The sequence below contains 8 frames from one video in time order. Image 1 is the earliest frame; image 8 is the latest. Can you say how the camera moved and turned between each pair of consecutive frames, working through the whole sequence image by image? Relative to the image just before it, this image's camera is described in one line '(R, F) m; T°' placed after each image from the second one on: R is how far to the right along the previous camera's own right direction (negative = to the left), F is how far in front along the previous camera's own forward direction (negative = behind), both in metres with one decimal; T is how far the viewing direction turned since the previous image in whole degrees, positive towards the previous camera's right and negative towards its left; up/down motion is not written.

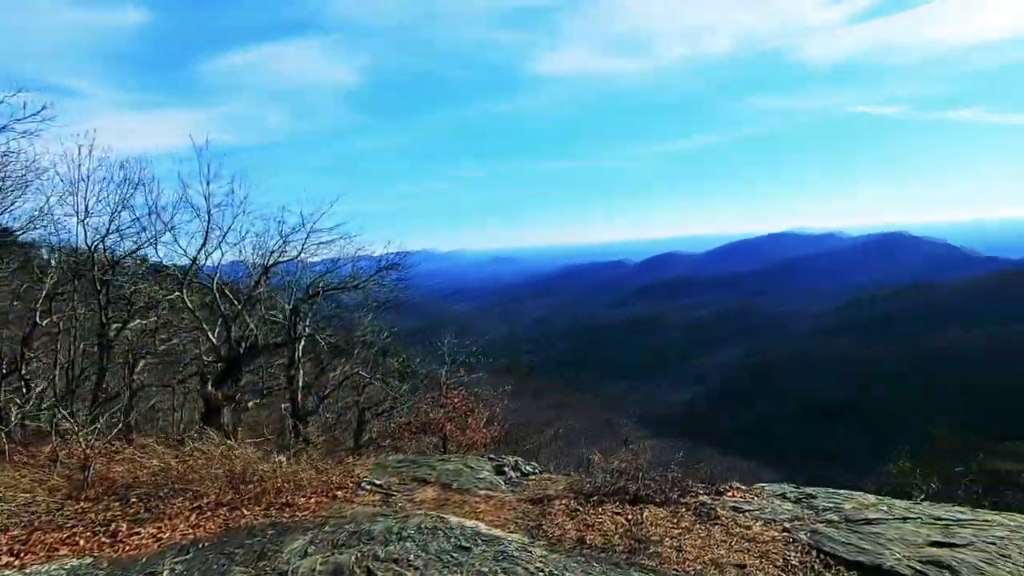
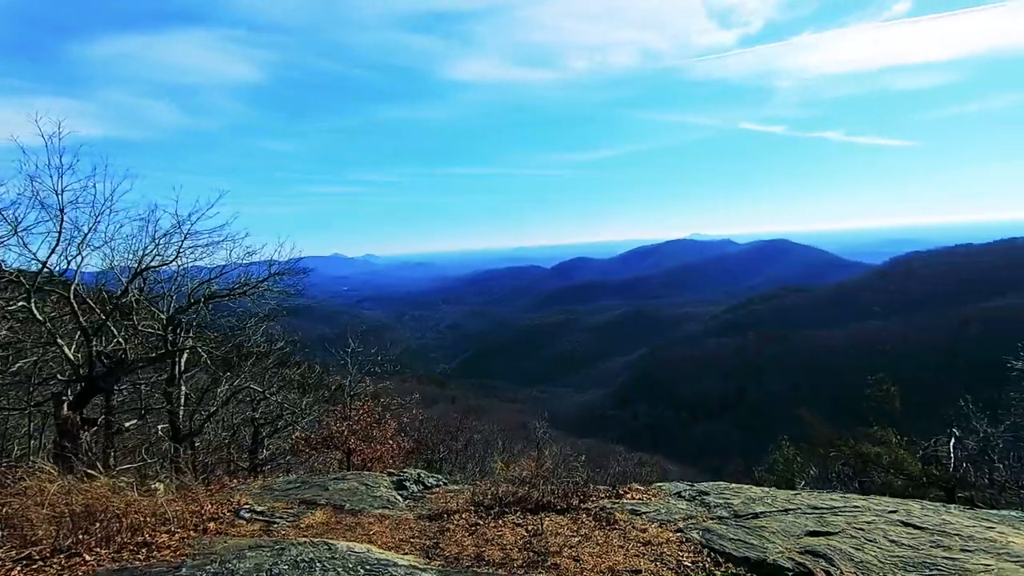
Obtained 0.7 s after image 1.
(+0.2, +0.2) m; +9°
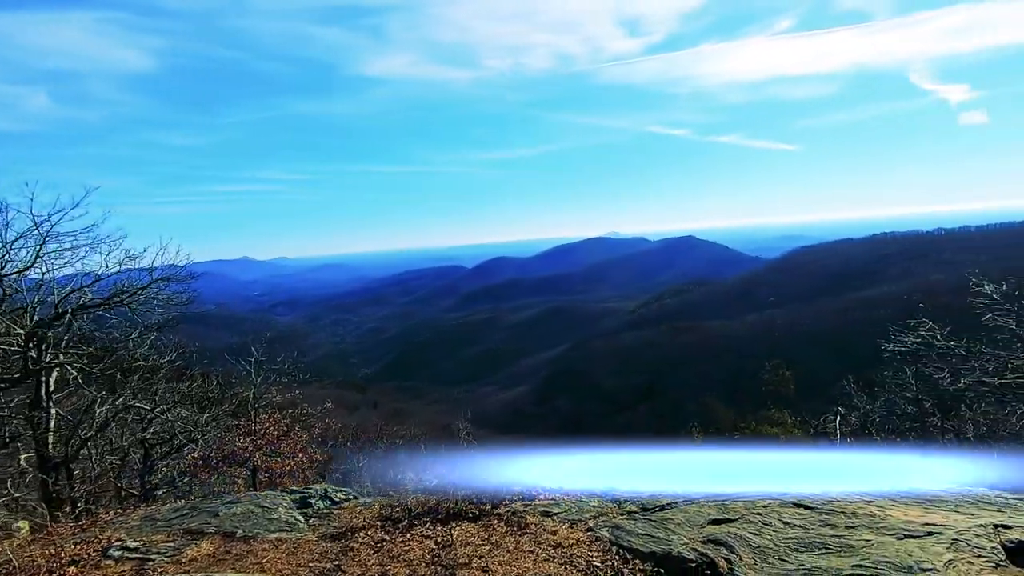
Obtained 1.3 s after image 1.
(+0.2, +0.2) m; +8°
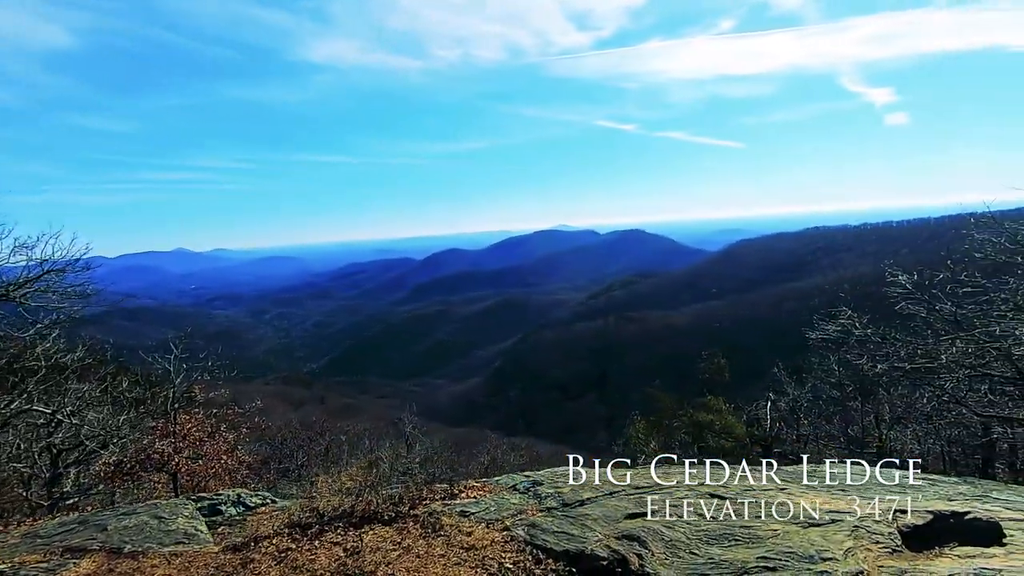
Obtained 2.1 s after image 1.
(+0.4, +0.2) m; +5°
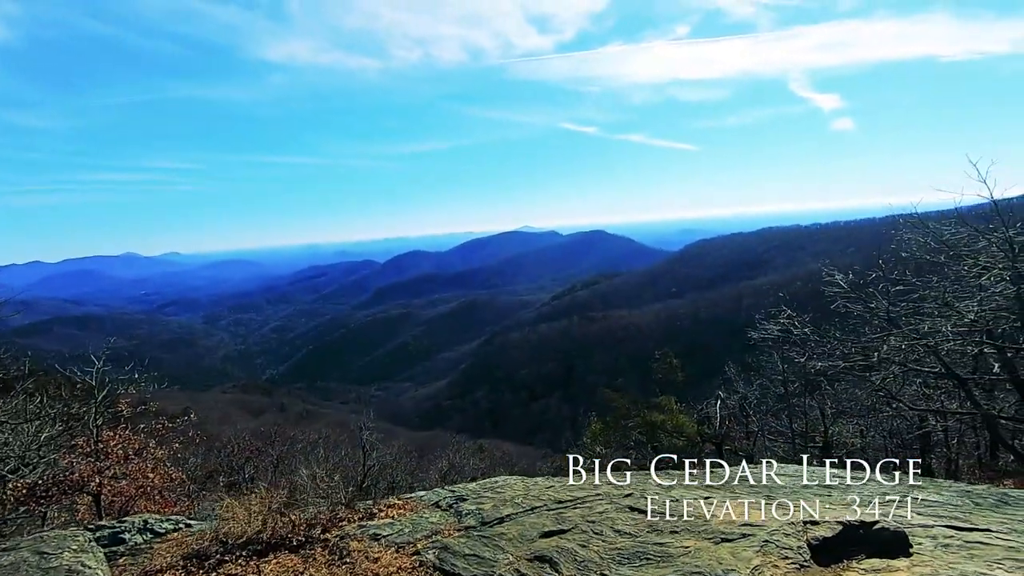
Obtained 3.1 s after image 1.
(+0.5, +0.3) m; +4°
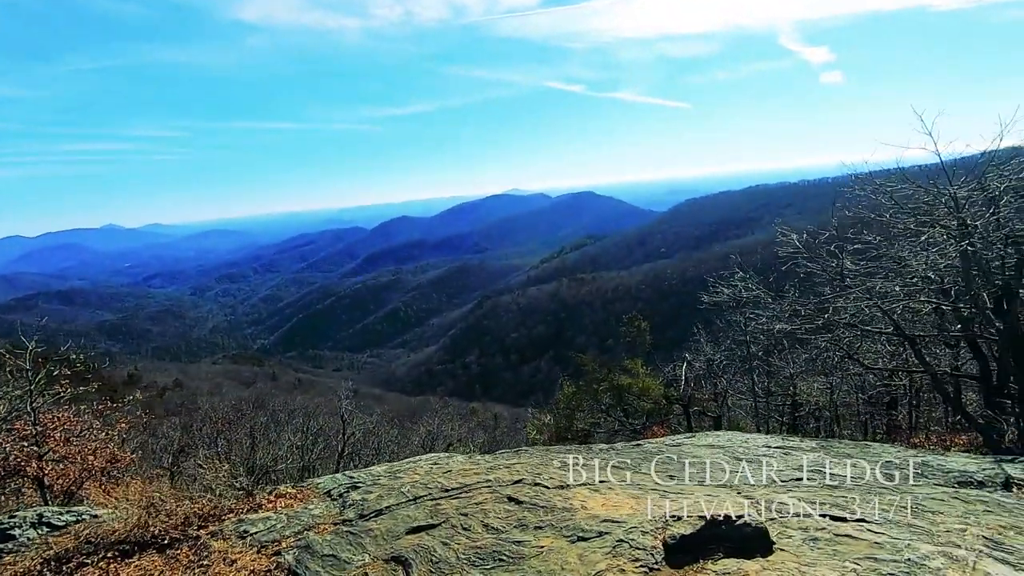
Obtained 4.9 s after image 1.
(+1.0, +0.4) m; +1°
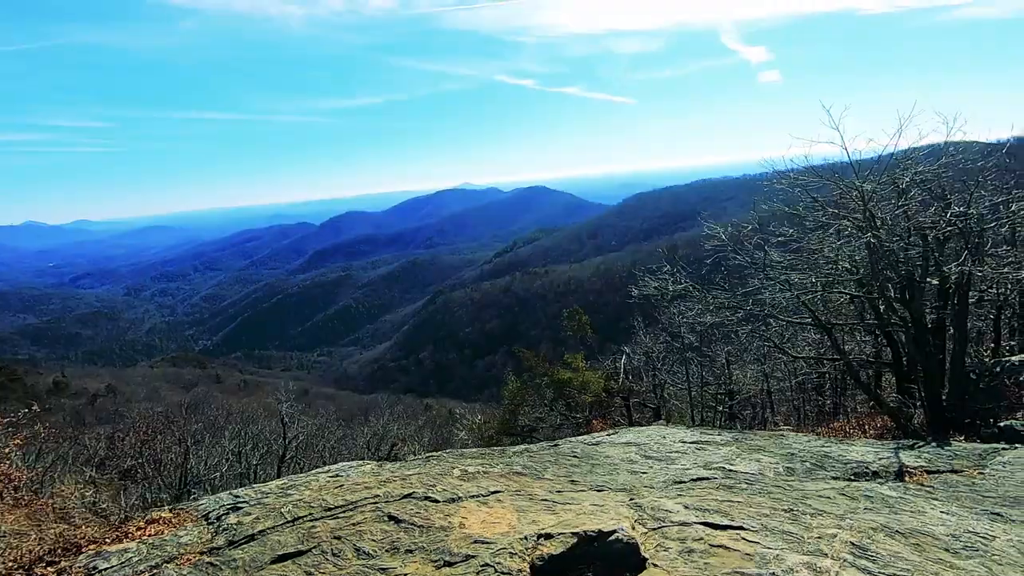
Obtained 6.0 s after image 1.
(+0.6, +0.3) m; +5°
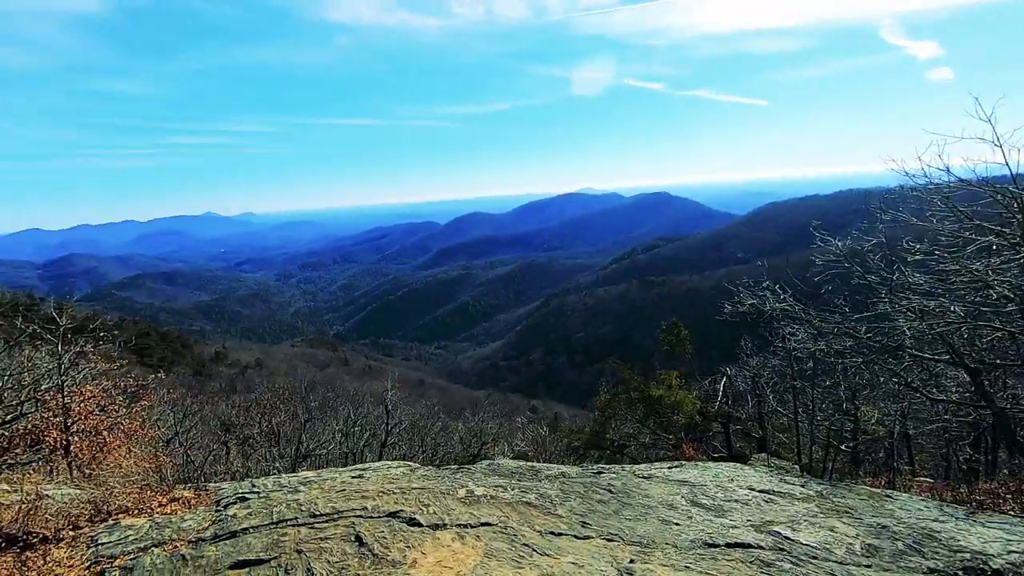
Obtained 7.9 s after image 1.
(+0.8, +0.6) m; -12°
